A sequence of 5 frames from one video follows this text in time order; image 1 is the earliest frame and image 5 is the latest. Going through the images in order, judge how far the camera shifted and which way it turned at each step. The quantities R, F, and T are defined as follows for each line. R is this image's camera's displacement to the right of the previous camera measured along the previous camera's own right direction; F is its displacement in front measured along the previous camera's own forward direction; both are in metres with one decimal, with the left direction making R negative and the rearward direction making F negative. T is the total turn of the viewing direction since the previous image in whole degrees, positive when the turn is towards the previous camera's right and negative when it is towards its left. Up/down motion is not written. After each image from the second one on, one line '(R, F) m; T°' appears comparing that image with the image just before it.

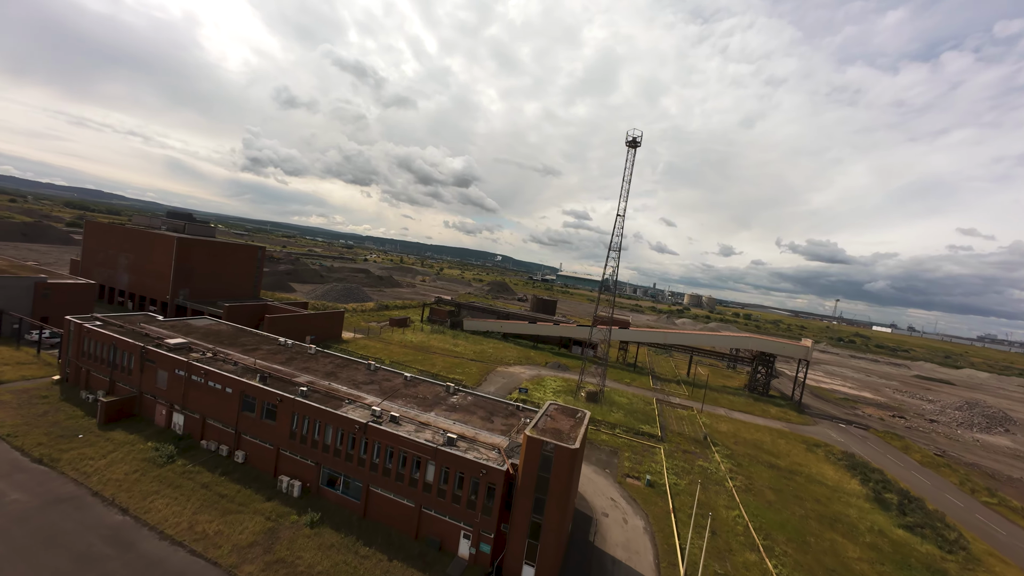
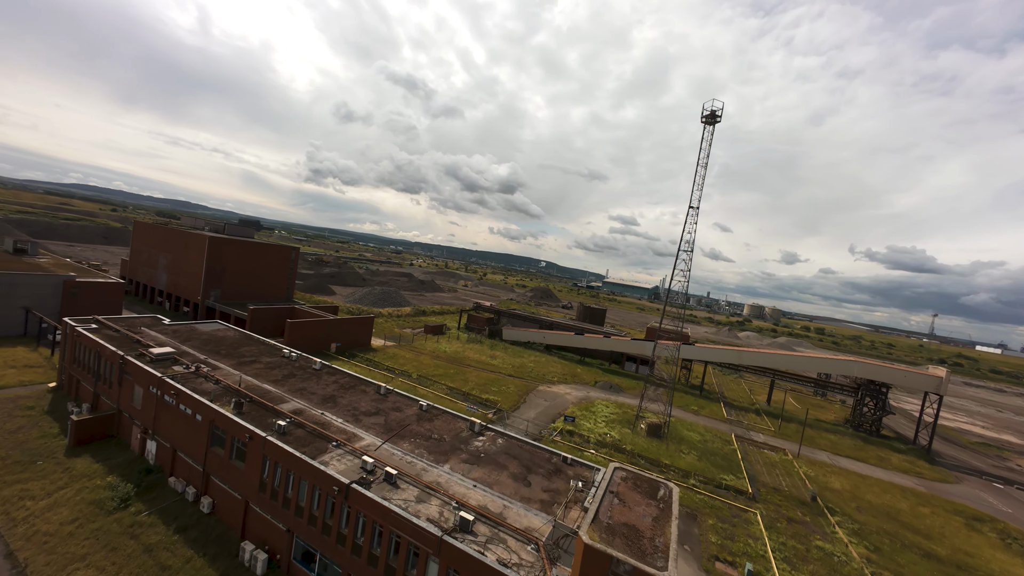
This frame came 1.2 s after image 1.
(-0.2, +5.7) m; -7°
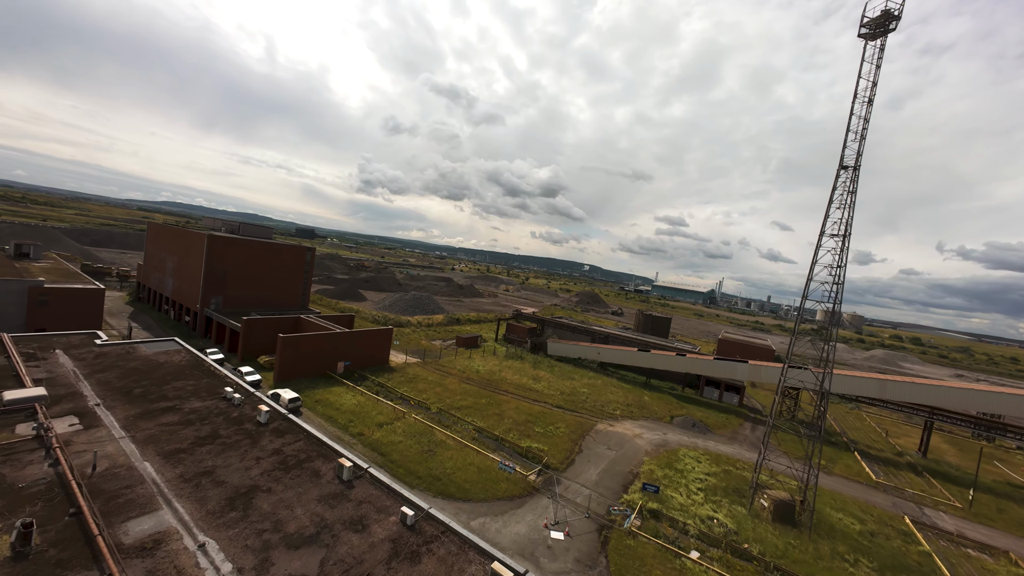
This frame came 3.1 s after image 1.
(-0.5, +9.0) m; -7°
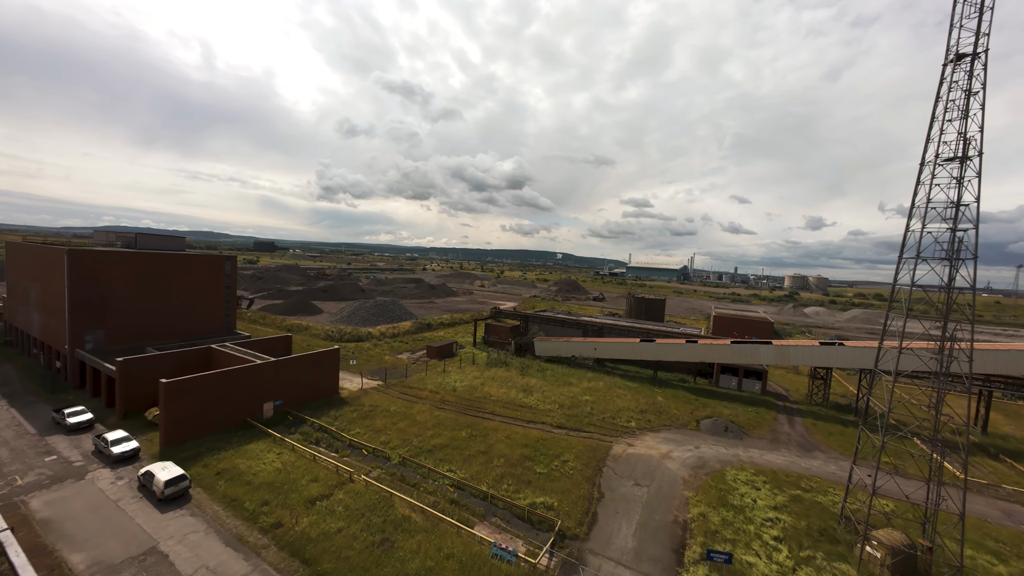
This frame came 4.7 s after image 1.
(+0.1, +7.2) m; +4°
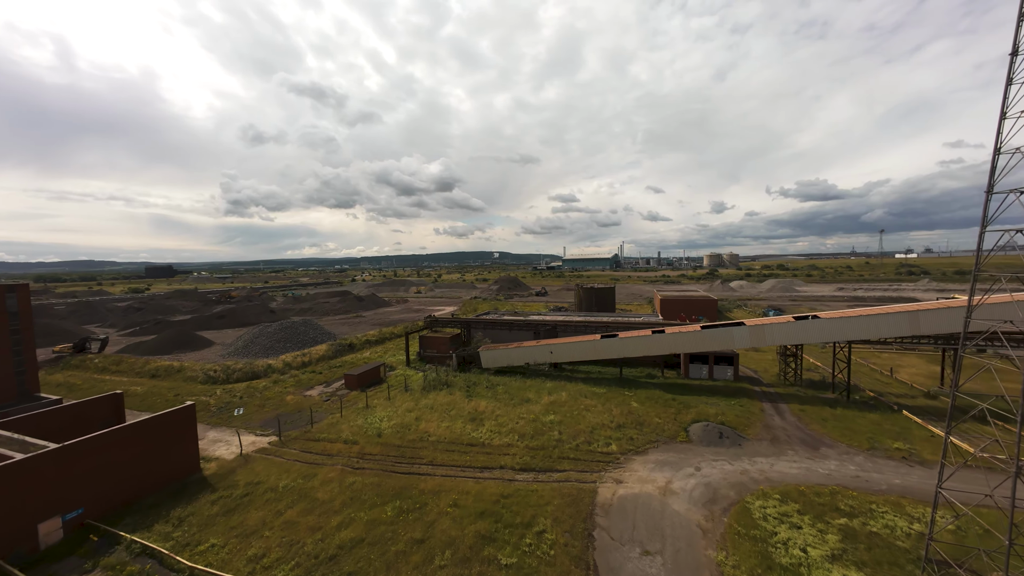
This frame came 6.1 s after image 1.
(+0.5, +6.7) m; +9°
